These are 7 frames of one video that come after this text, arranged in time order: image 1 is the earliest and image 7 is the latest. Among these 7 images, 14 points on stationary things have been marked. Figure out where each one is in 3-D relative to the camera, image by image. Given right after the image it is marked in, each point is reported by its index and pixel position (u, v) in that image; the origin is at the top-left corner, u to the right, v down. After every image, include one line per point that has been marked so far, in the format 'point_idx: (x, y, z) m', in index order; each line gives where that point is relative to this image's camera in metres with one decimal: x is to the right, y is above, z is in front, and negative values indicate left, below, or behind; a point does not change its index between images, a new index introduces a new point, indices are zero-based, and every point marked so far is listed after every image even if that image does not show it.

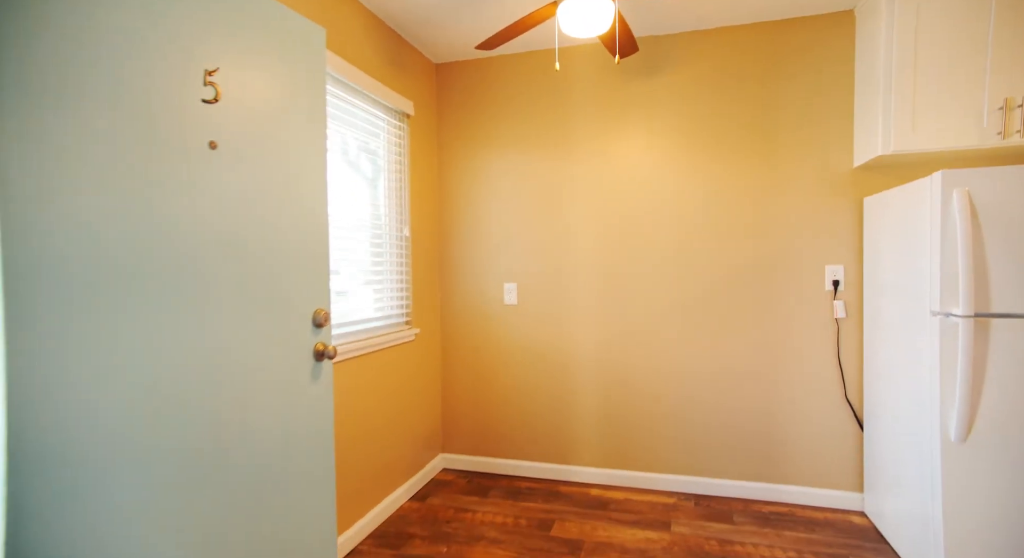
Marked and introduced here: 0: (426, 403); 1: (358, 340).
0: (-0.5, -0.7, +3.1) m
1: (-0.7, -0.2, +2.5) m
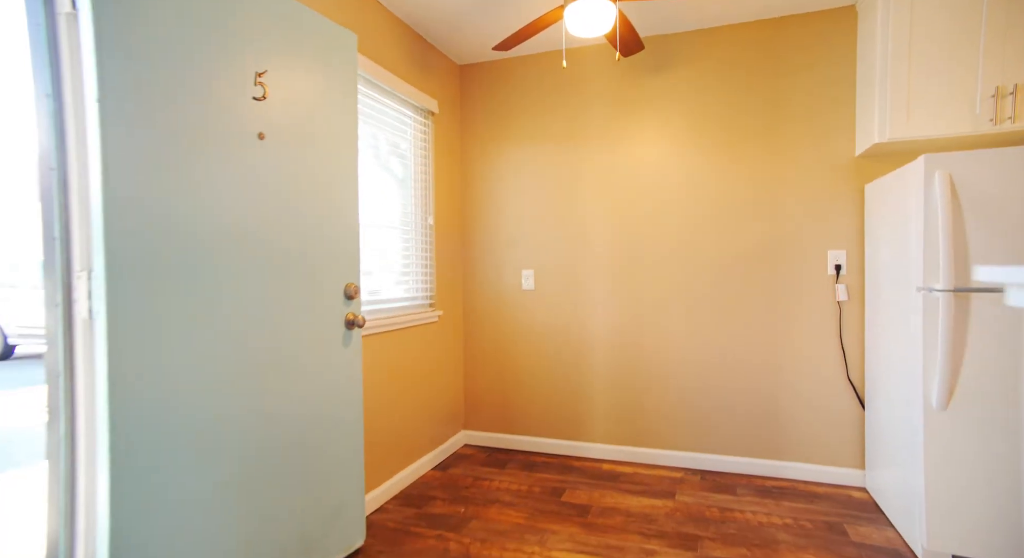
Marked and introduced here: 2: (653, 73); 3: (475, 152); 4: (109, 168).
0: (-0.4, -0.6, +3.3) m
1: (-0.6, -0.2, +2.7) m
2: (+0.8, +1.1, +3.1) m
3: (-0.2, +0.8, +3.4) m
4: (-1.0, +0.3, +1.4) m
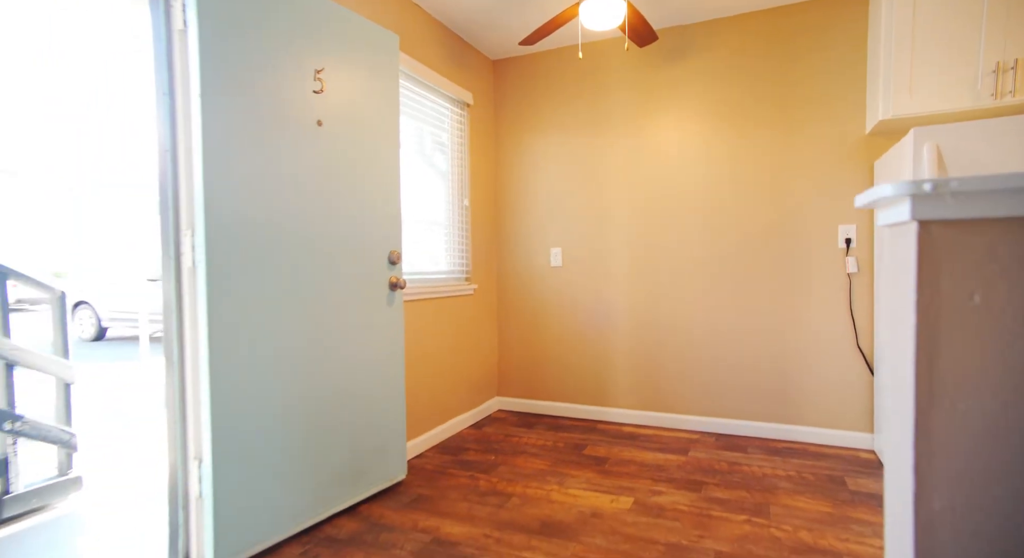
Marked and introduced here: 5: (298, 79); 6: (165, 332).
0: (-0.2, -0.5, +3.6) m
1: (-0.5, 0.0, +3.1) m
2: (+0.9, +1.3, +3.3) m
3: (0.0, +0.9, +3.7) m
4: (-0.9, +0.4, +1.8) m
5: (-0.8, +0.7, +2.1) m
6: (-1.1, -0.2, +1.8) m
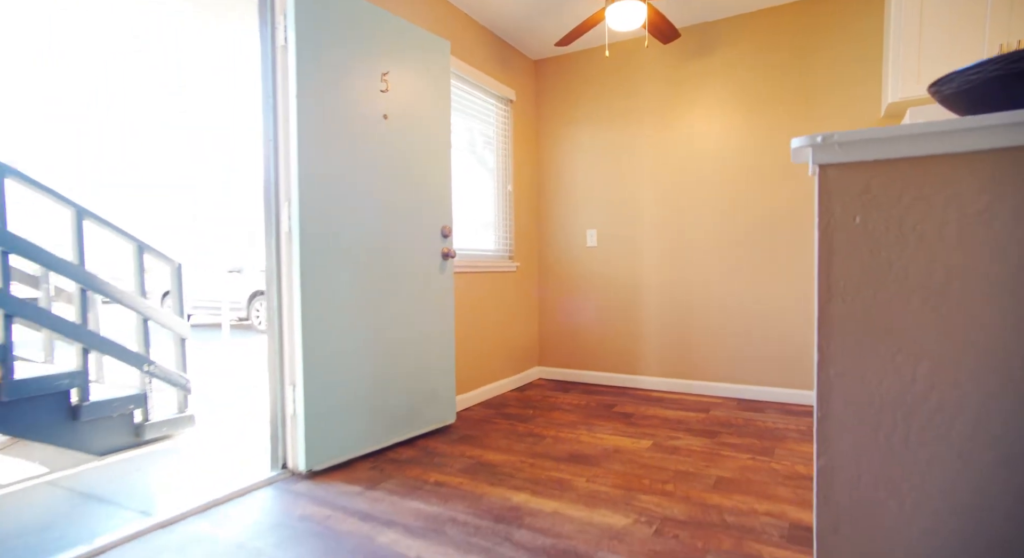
0: (+0.1, -0.3, +4.0) m
1: (-0.2, +0.1, +3.5) m
2: (+1.2, +1.4, +3.6) m
3: (+0.3, +1.1, +4.1) m
4: (-0.8, +0.6, +2.2) m
5: (-0.6, +0.9, +2.5) m
6: (-0.9, 0.0, +2.3) m
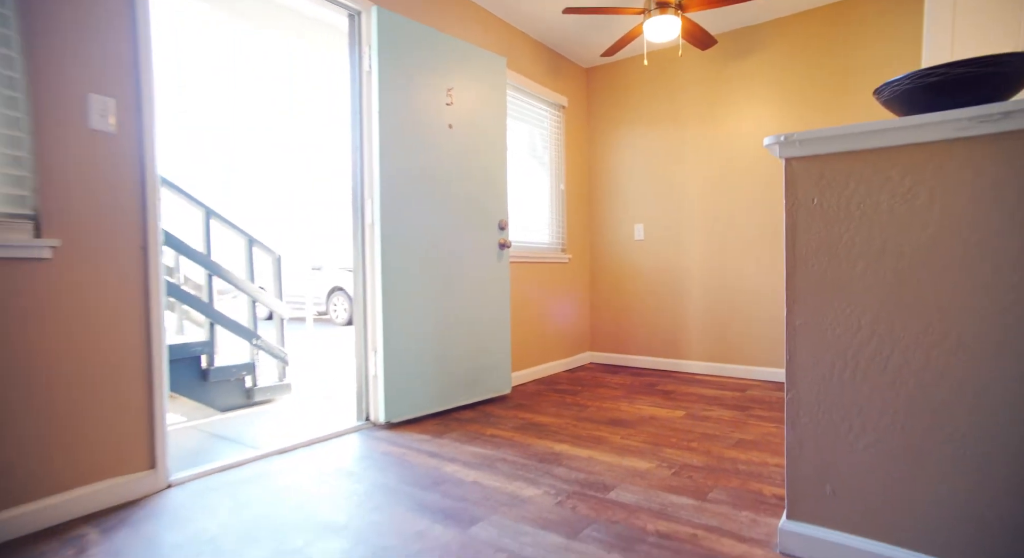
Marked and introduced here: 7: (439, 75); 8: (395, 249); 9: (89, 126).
0: (+0.5, -0.2, +4.4) m
1: (+0.1, +0.2, +3.9) m
2: (+1.5, +1.5, +3.8) m
3: (+0.7, +1.1, +4.4) m
4: (-0.6, +0.6, +2.7) m
5: (-0.4, +0.9, +2.9) m
6: (-0.7, +0.1, +2.8) m
7: (-0.4, +1.1, +2.9) m
8: (-0.6, +0.1, +2.7) m
9: (-1.3, +0.5, +1.8) m
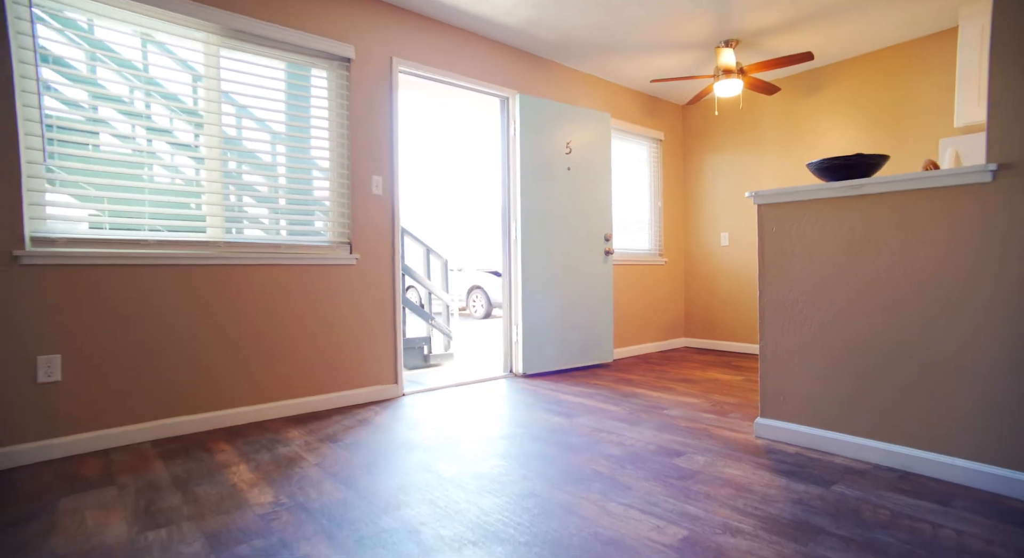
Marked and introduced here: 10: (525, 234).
0: (+1.5, -0.2, +5.3) m
1: (+1.0, +0.2, +4.9) m
2: (+2.4, +1.5, +4.6) m
3: (+1.7, +1.1, +5.4) m
4: (+0.1, +0.7, +4.0) m
5: (+0.3, +1.0, +4.2) m
6: (0.0, +0.1, +4.1) m
7: (+0.3, +1.1, +4.2) m
8: (+0.1, +0.1, +4.0) m
9: (-0.8, +0.5, +3.2) m
10: (+0.1, +0.3, +4.0) m
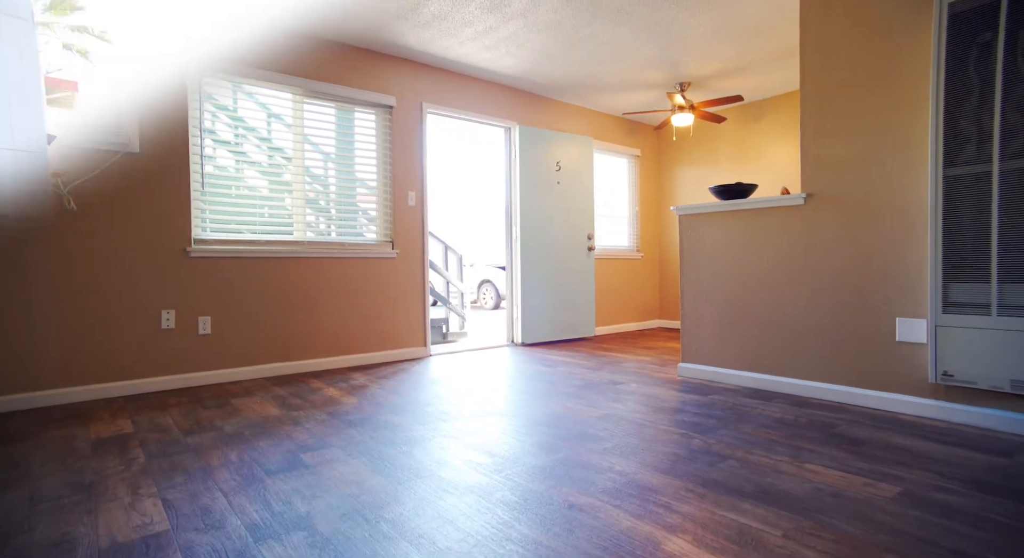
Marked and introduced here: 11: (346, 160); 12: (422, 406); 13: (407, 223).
0: (+1.6, -0.1, +6.4) m
1: (+1.1, +0.3, +6.0) m
2: (+2.4, +1.6, +5.6) m
3: (+1.7, +1.2, +6.4) m
4: (+0.1, +0.7, +5.1) m
5: (+0.3, +1.0, +5.2) m
6: (0.0, +0.2, +5.1) m
7: (+0.4, +1.1, +5.2) m
8: (+0.1, +0.2, +5.1) m
9: (-0.8, +0.6, +4.3) m
10: (+0.1, +0.4, +5.1) m
11: (-1.2, +0.8, +4.1) m
12: (-0.4, -0.6, +2.8) m
13: (-0.8, +0.4, +4.3) m
